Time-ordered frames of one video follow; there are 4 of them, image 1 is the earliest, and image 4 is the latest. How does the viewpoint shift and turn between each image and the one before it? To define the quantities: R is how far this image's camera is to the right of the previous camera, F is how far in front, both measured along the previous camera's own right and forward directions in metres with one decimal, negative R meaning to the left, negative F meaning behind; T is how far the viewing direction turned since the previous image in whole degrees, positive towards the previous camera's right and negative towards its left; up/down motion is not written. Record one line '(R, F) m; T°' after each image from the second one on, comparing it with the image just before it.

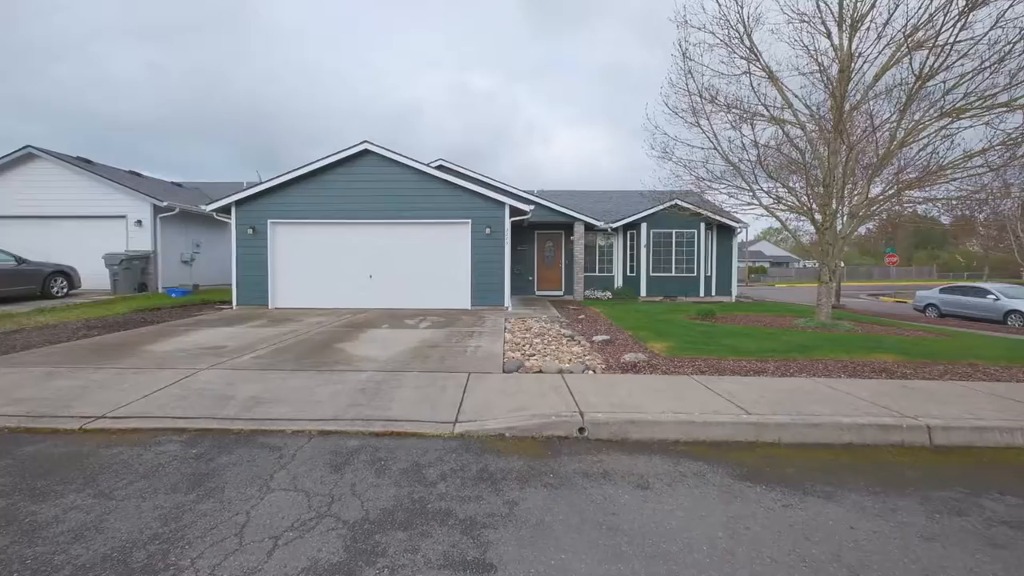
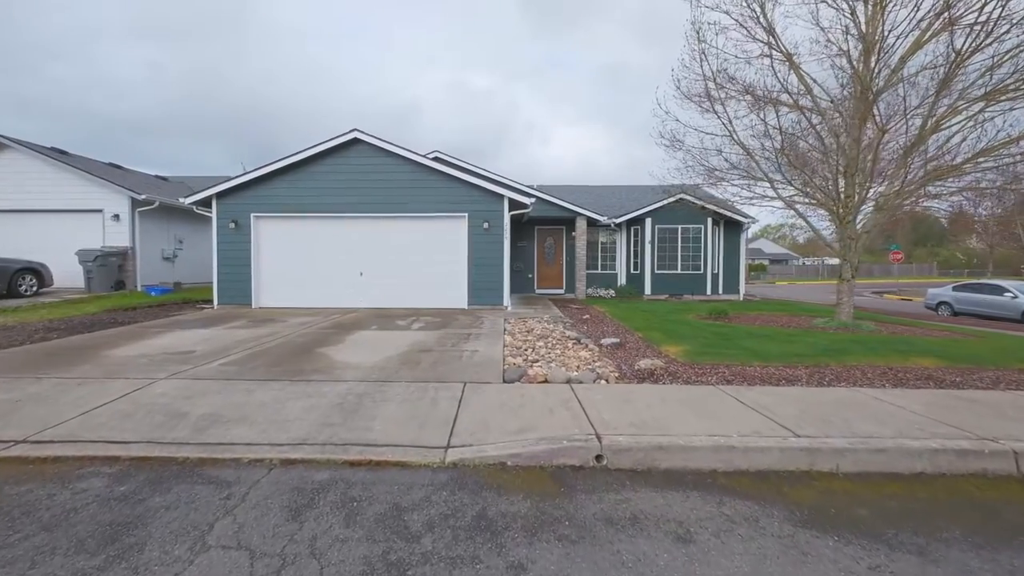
(0.0, +0.8) m; 0°
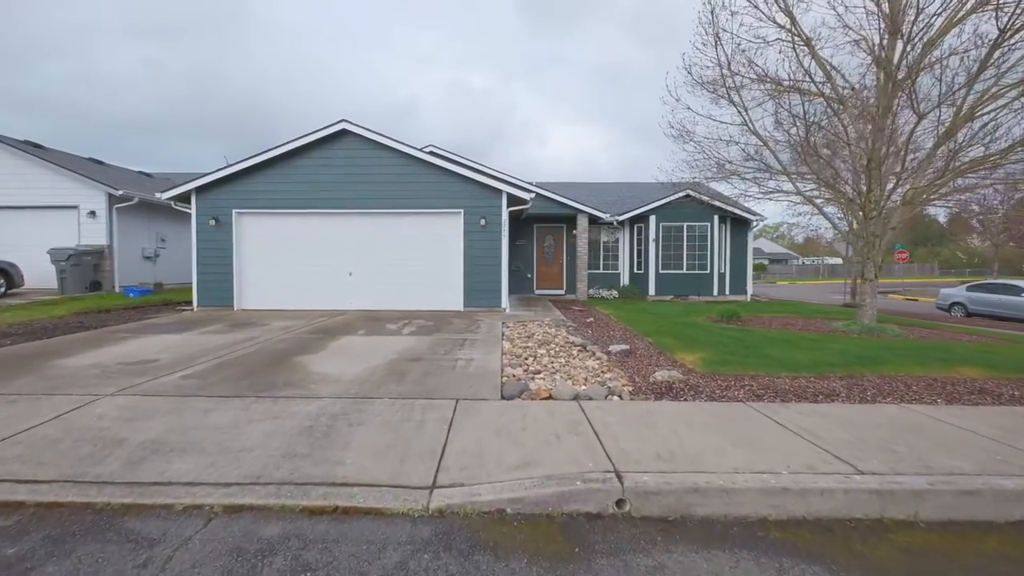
(0.0, +0.7) m; 0°
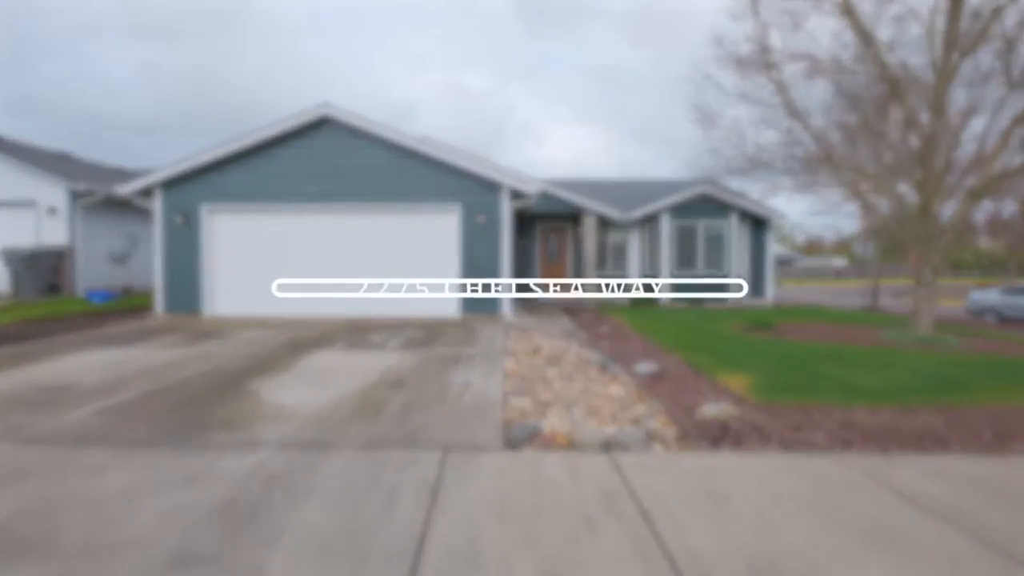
(-0.1, +1.2) m; 0°
